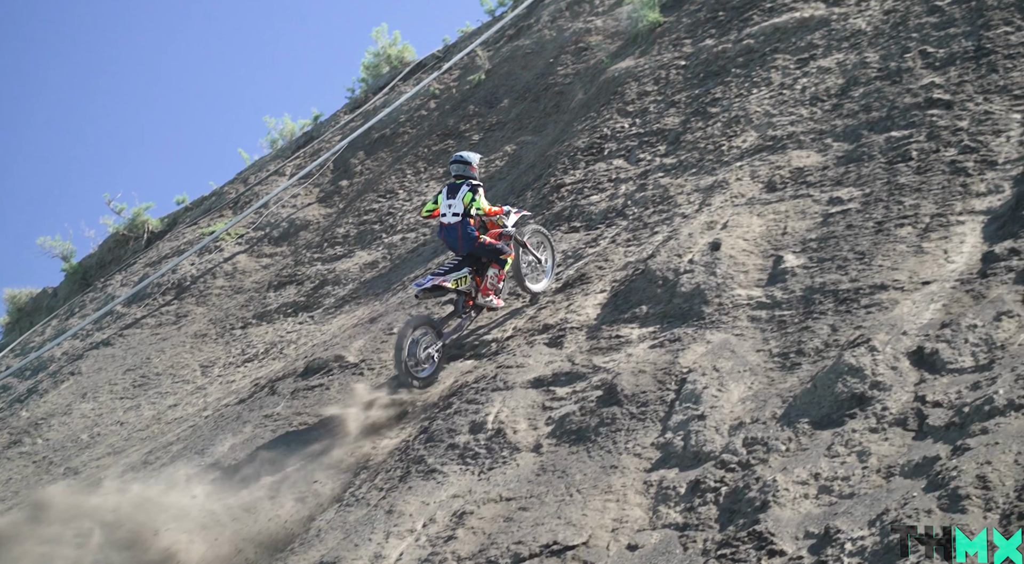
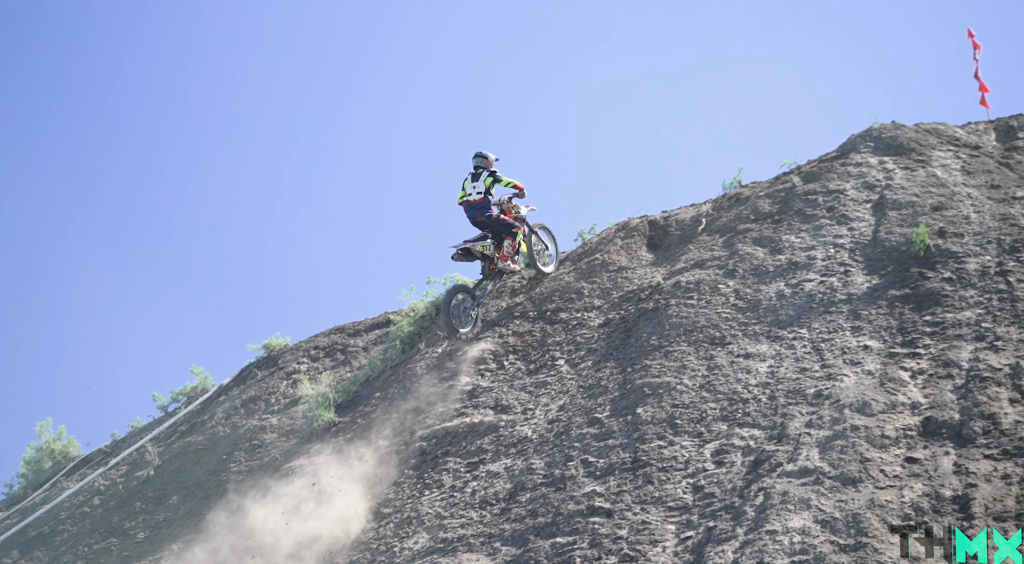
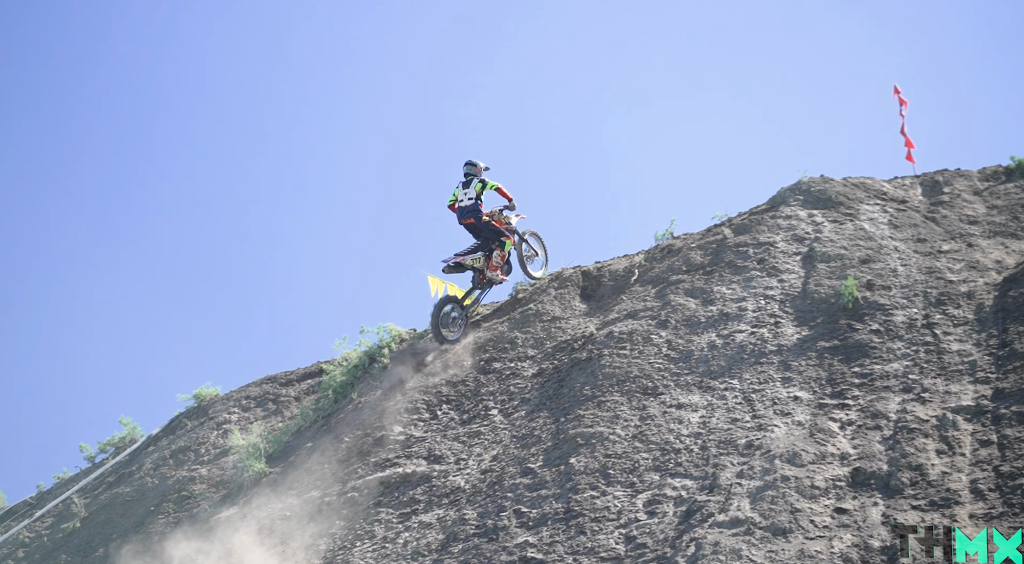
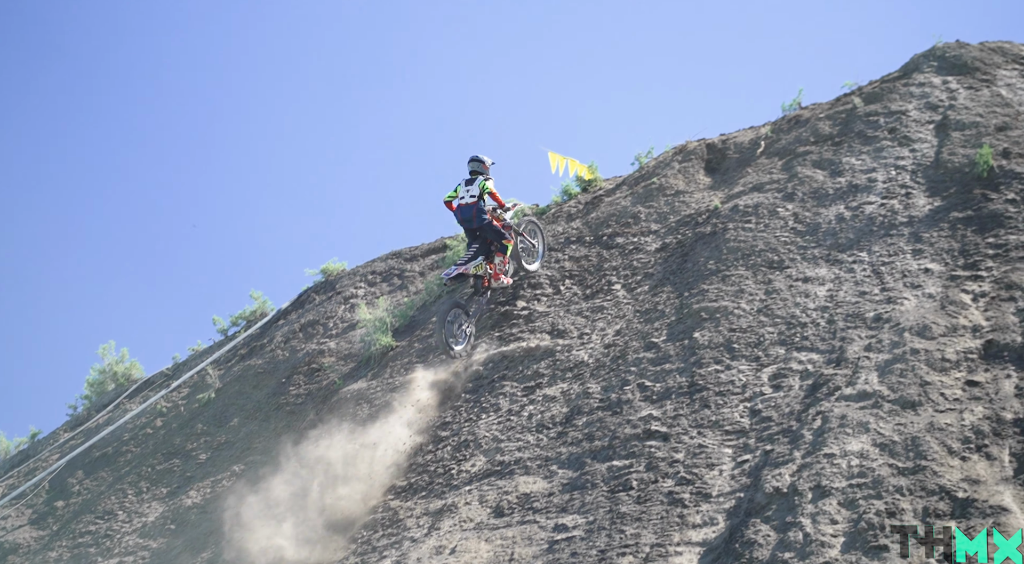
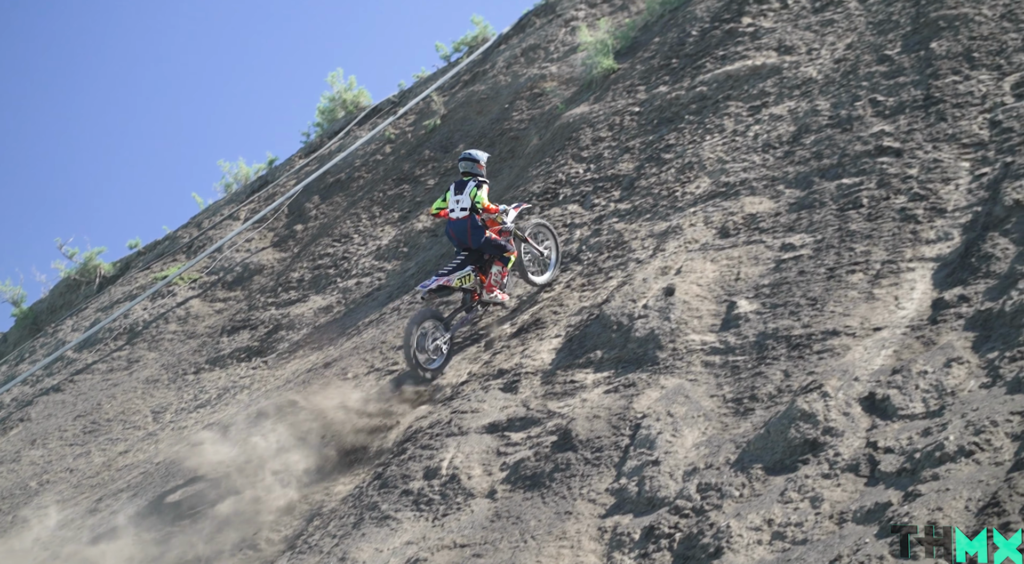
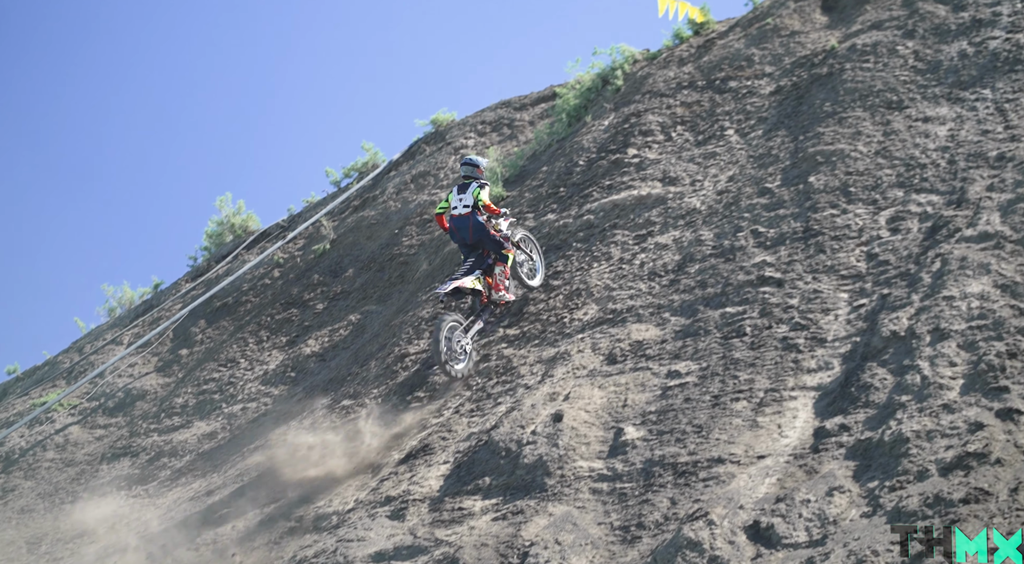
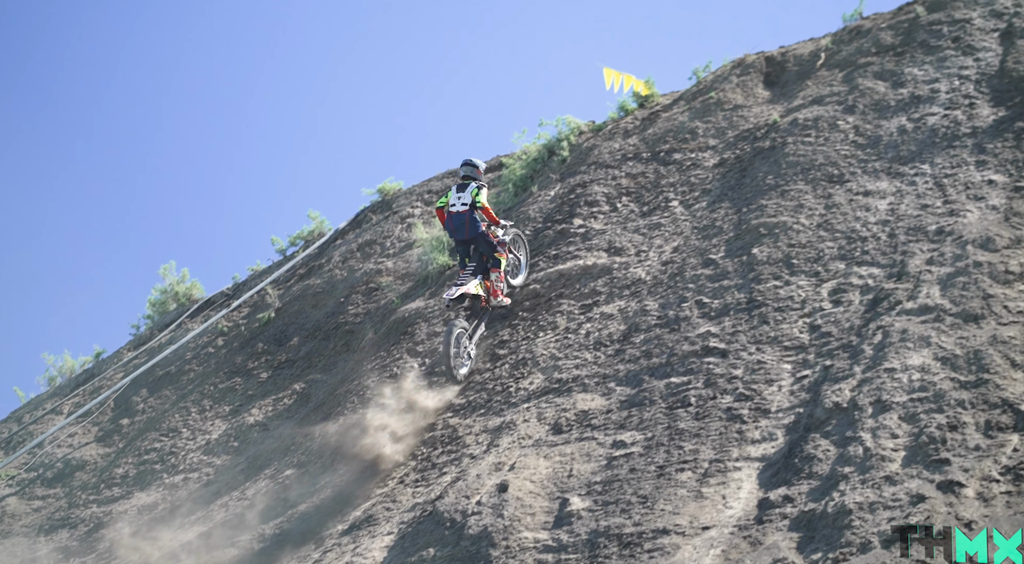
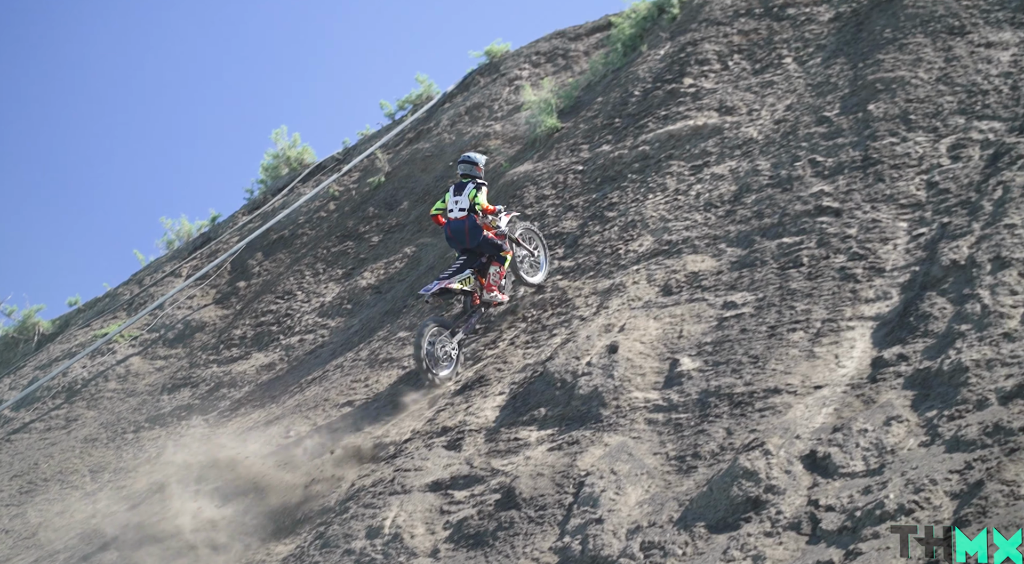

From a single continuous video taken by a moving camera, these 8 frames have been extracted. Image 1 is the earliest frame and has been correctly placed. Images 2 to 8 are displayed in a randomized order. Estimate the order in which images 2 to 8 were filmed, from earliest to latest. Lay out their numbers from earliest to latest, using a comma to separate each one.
5, 8, 6, 7, 4, 2, 3
